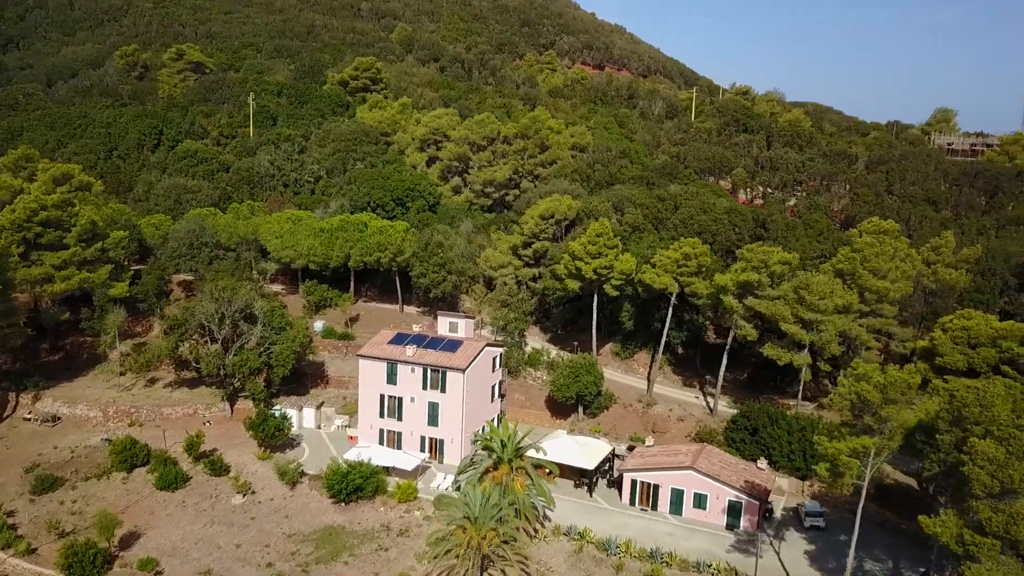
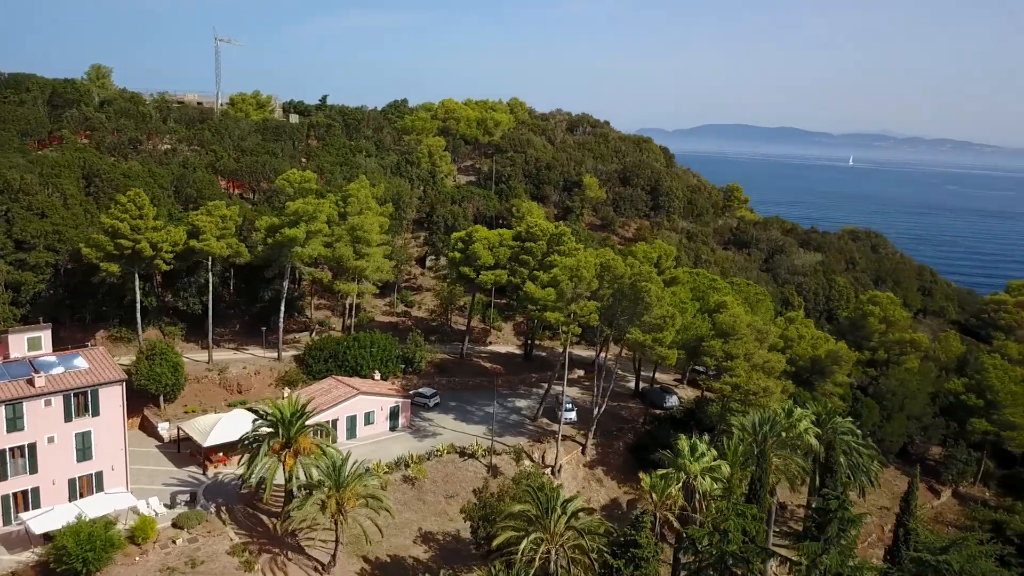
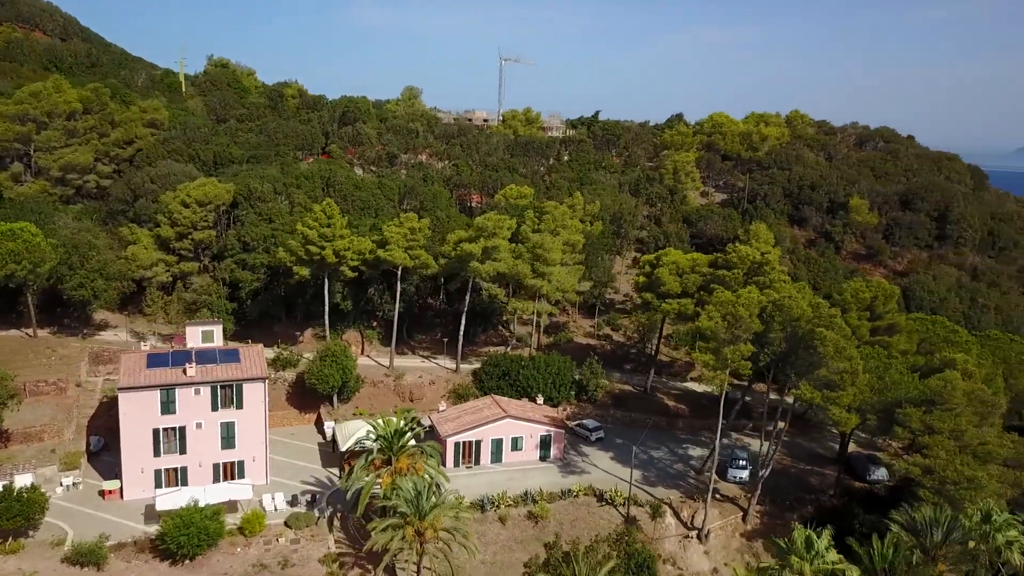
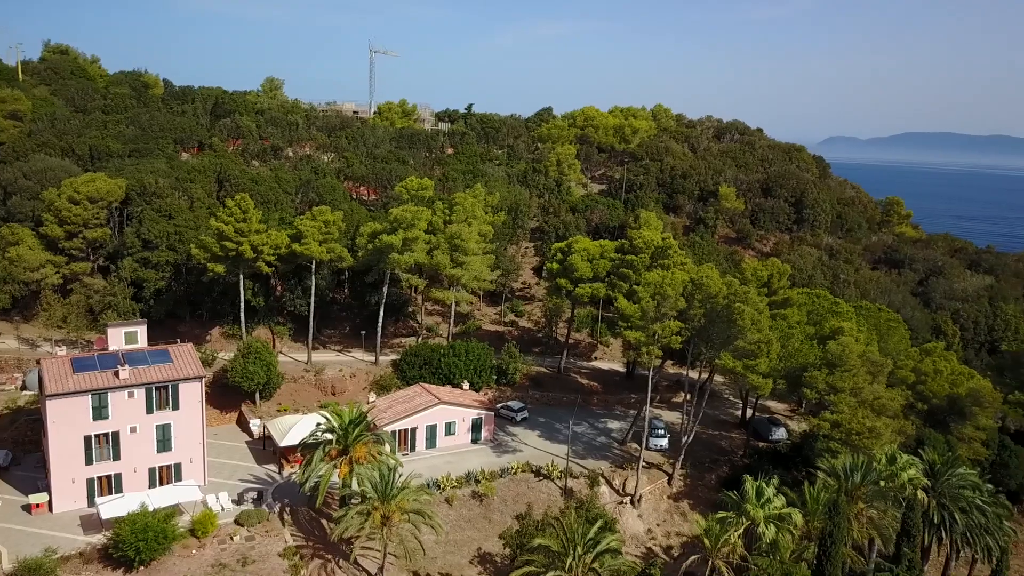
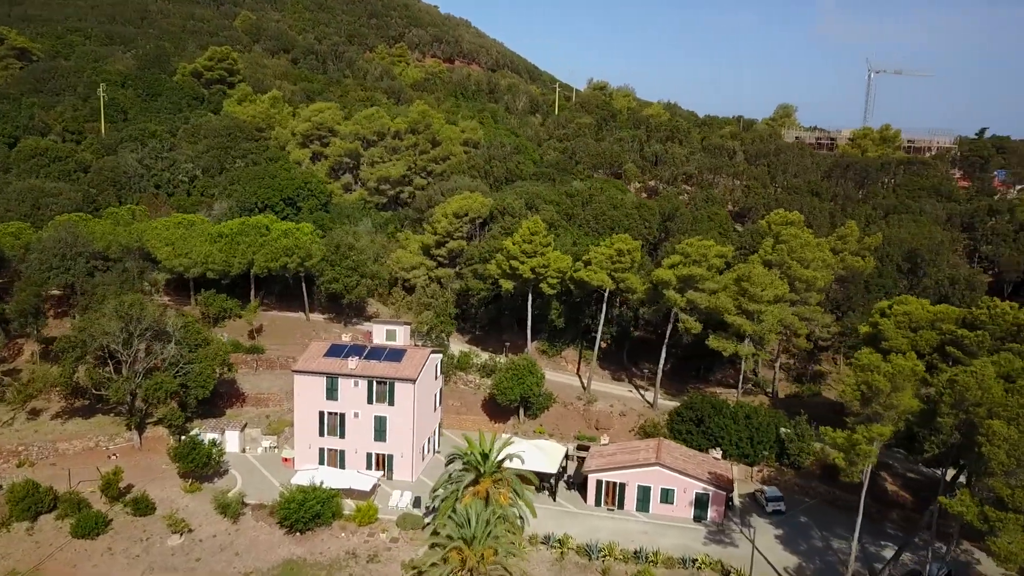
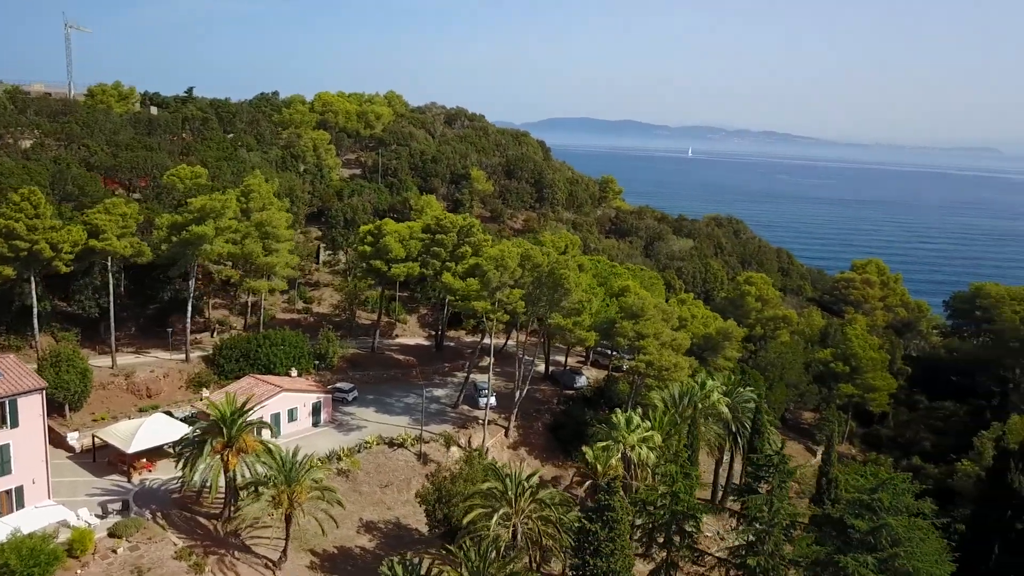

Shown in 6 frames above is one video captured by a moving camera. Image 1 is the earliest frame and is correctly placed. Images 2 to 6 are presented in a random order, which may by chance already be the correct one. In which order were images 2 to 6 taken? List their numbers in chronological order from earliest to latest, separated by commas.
5, 3, 4, 2, 6
